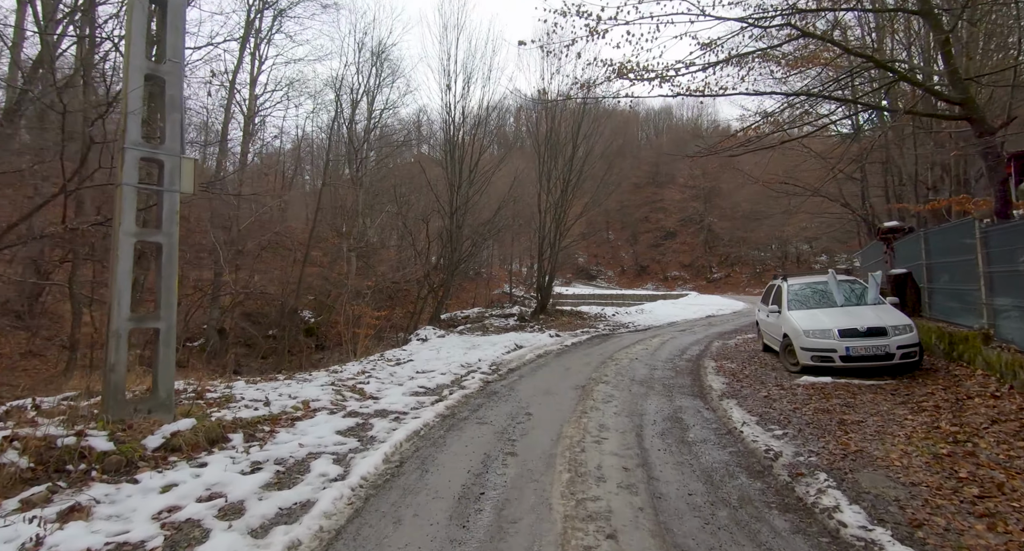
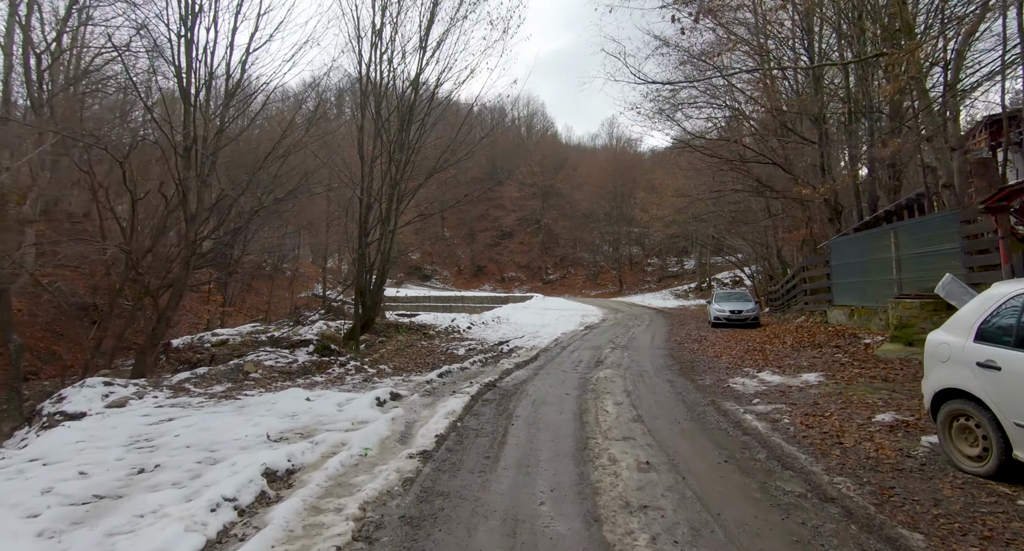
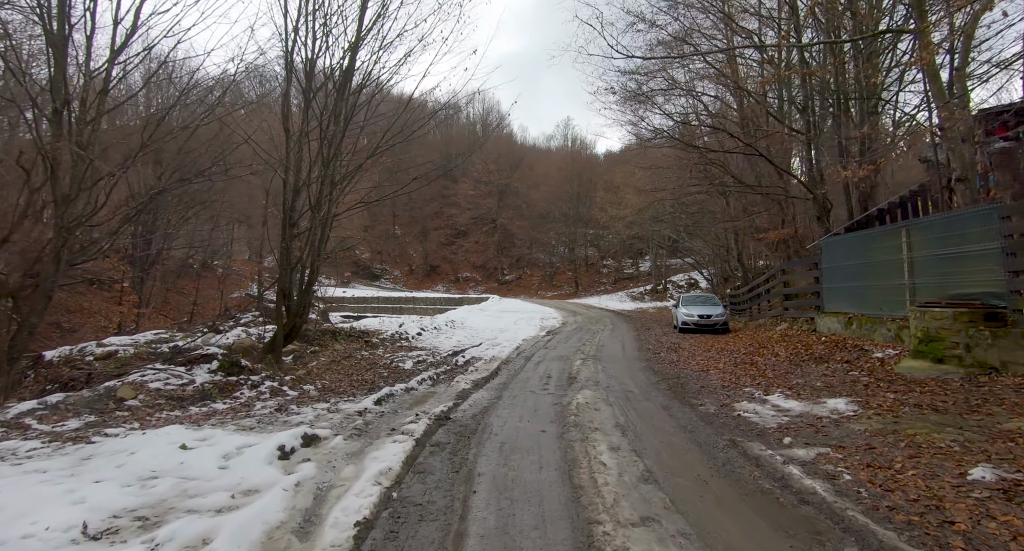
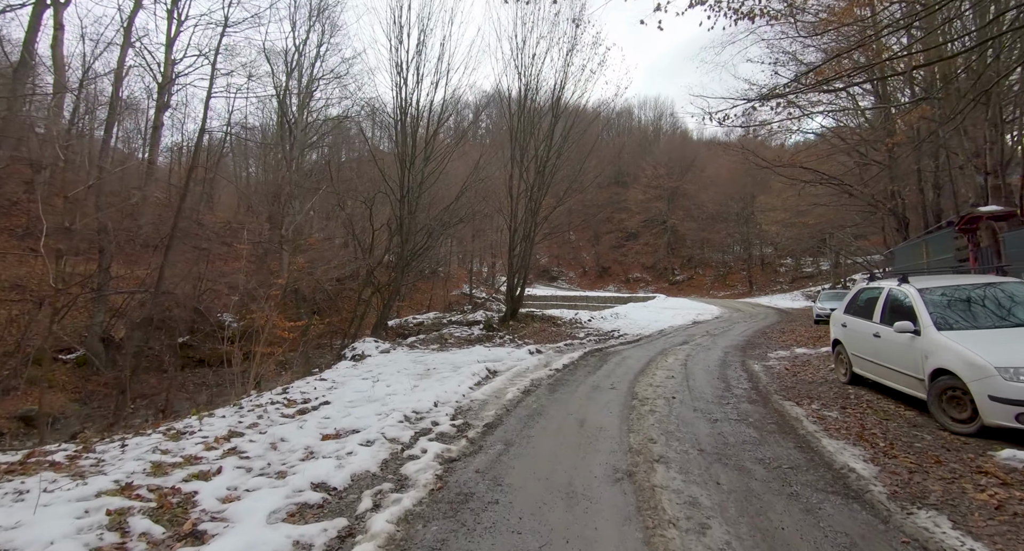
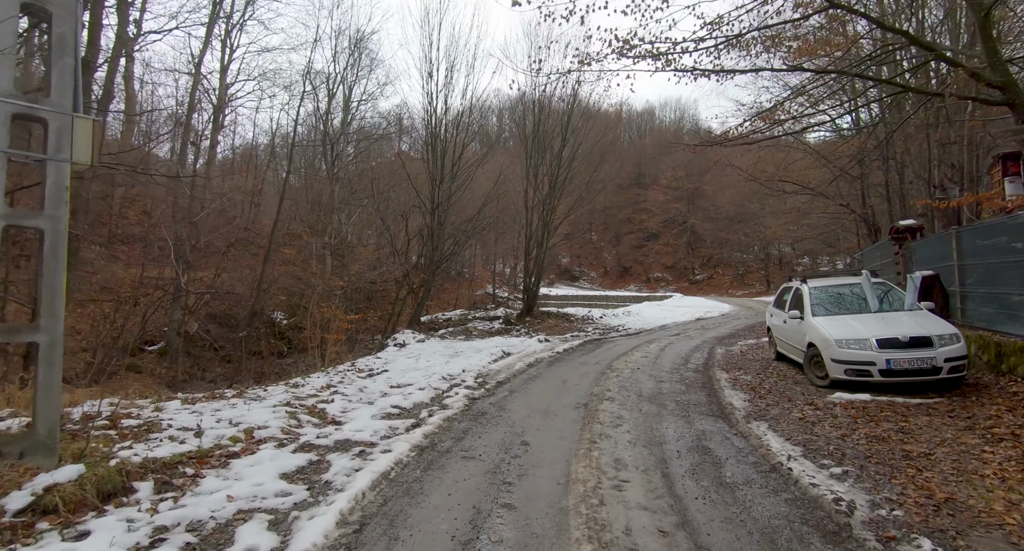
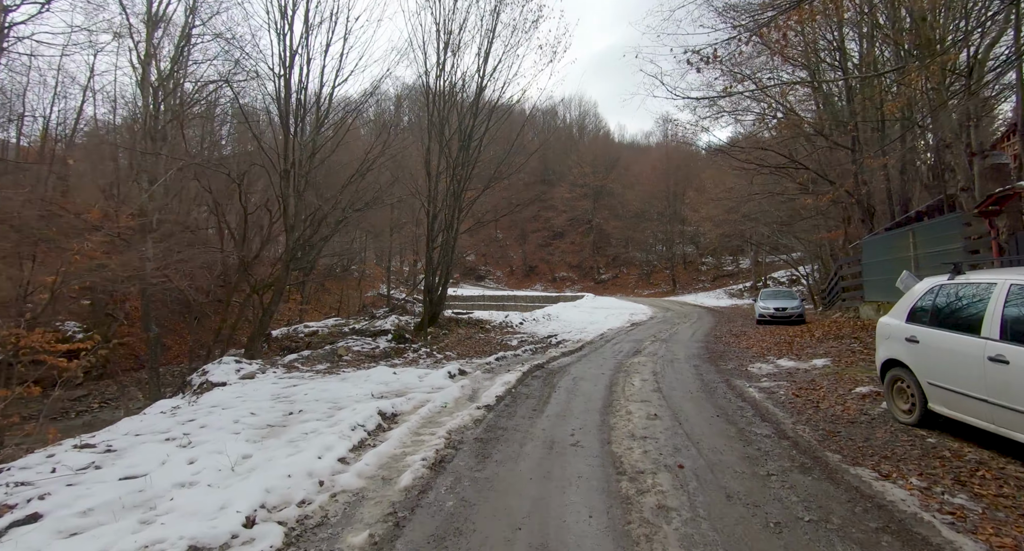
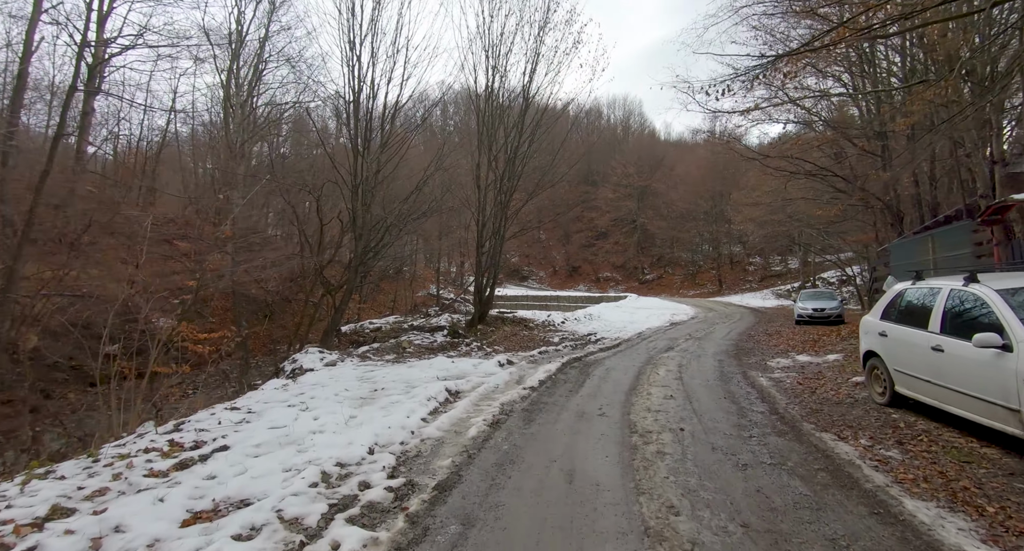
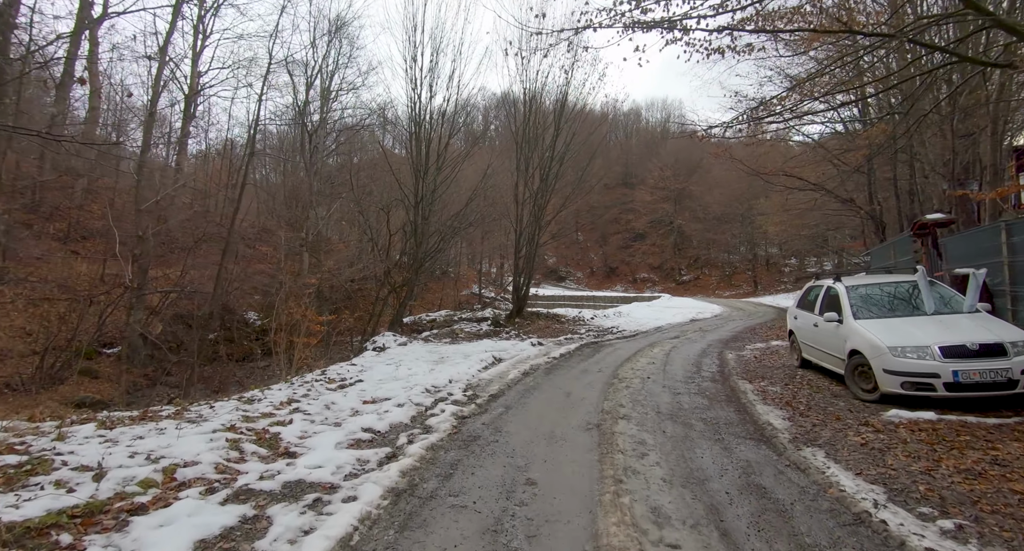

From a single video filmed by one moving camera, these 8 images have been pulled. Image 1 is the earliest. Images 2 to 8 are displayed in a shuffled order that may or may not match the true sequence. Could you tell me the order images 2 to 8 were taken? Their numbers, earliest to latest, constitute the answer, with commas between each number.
5, 8, 4, 7, 6, 2, 3
